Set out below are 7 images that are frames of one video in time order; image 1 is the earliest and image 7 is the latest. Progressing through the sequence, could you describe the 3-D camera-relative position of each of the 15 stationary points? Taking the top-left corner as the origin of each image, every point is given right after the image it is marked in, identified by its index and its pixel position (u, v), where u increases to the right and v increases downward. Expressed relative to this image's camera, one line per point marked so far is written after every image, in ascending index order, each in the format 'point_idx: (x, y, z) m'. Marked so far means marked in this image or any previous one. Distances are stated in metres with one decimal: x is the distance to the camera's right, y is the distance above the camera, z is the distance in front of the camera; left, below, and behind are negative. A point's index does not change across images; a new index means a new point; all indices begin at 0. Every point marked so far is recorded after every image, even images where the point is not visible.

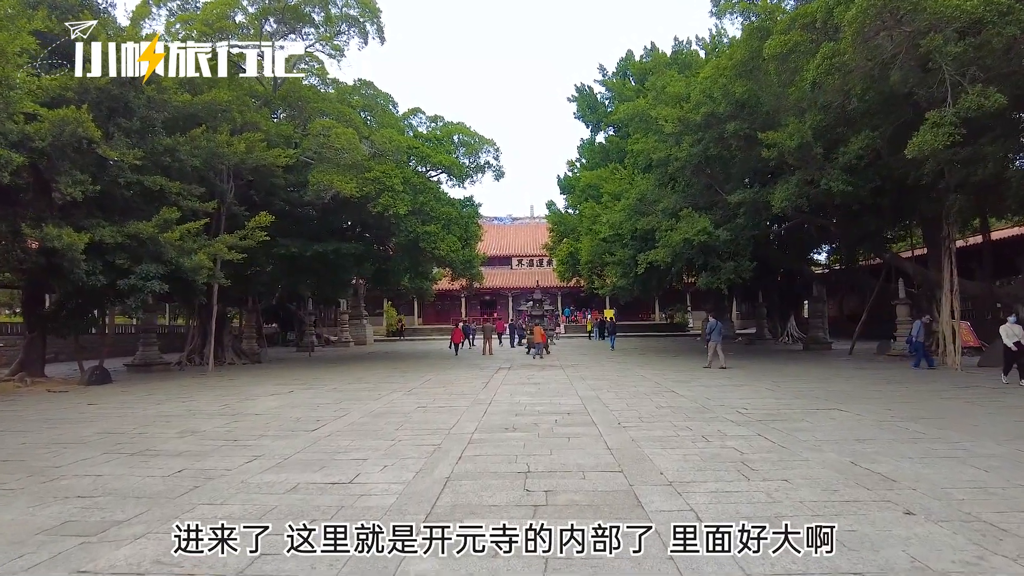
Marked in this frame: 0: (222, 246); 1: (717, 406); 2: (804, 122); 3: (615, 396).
0: (-6.3, +0.9, +13.7) m
1: (+2.7, -1.5, +8.2) m
2: (+5.9, +3.3, +12.8) m
3: (+1.5, -1.6, +9.4) m
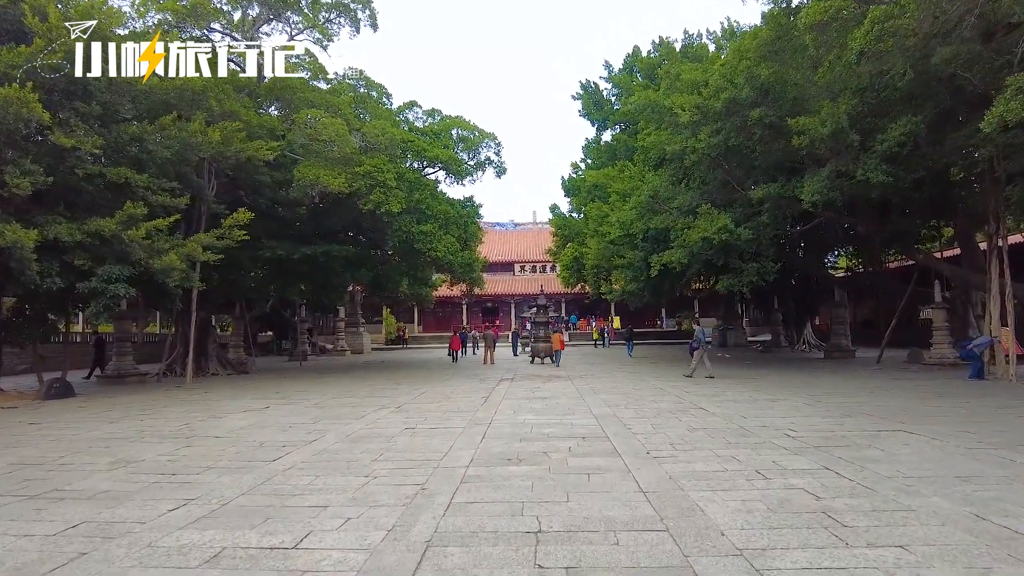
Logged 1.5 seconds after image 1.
0: (-6.2, +0.8, +12.5) m
1: (+2.7, -1.5, +6.9) m
2: (+5.9, +3.3, +11.5) m
3: (+1.6, -1.6, +8.1) m
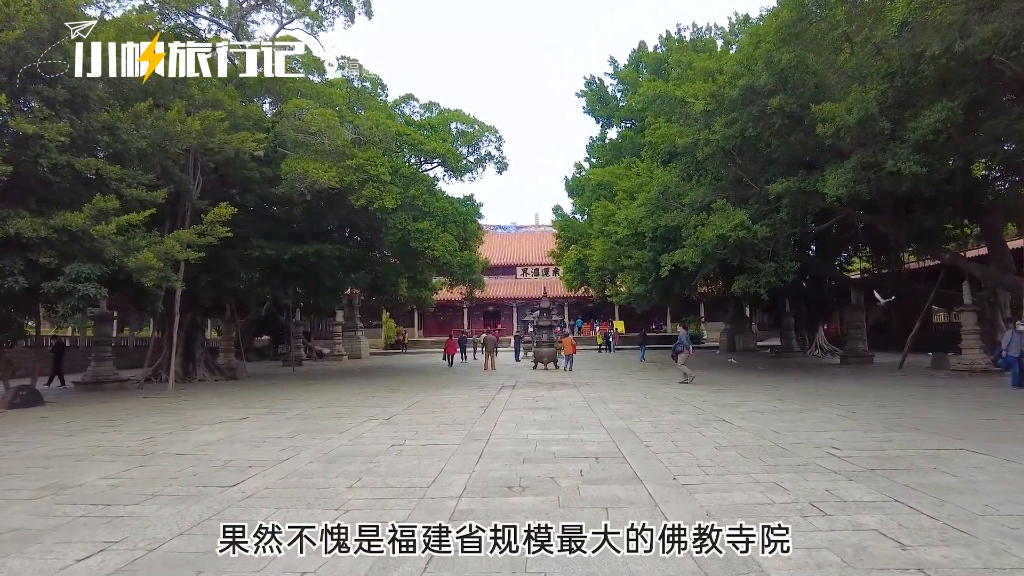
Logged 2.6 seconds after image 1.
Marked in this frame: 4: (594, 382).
0: (-6.2, +0.8, +11.7) m
1: (+2.7, -1.5, +6.0) m
2: (+5.9, +3.3, +10.7) m
3: (+1.6, -1.6, +7.2) m
4: (+1.8, -2.1, +14.0) m
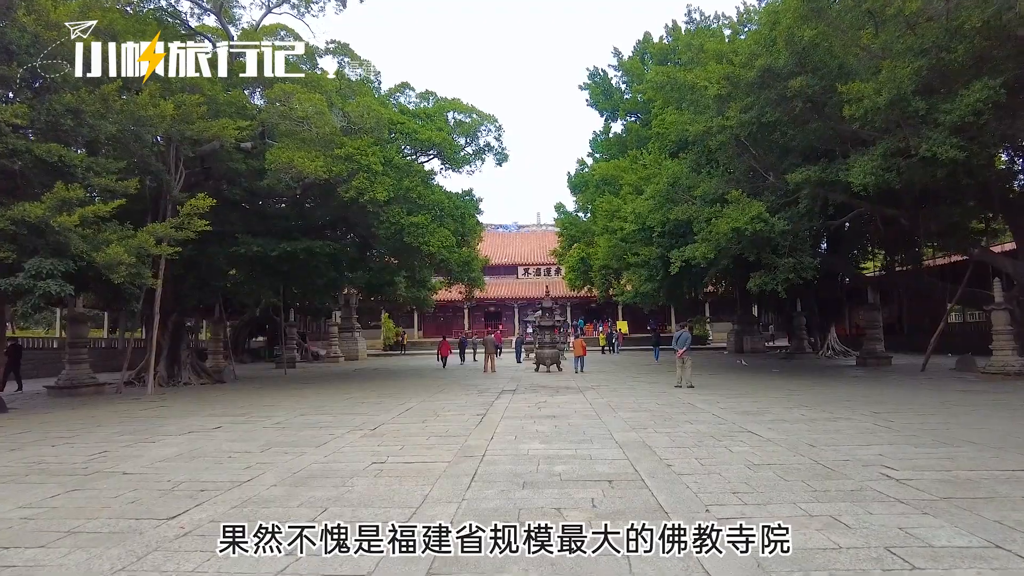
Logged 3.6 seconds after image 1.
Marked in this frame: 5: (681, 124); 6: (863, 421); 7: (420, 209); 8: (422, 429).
0: (-6.2, +0.9, +10.8) m
1: (+2.7, -1.4, +5.1) m
2: (+5.9, +3.4, +9.8) m
3: (+1.6, -1.5, +6.3) m
4: (+1.8, -2.0, +13.1) m
5: (+3.8, +3.7, +14.3) m
6: (+4.2, -1.6, +7.7) m
7: (-2.1, +1.8, +14.3) m
8: (-1.1, -1.7, +7.7) m
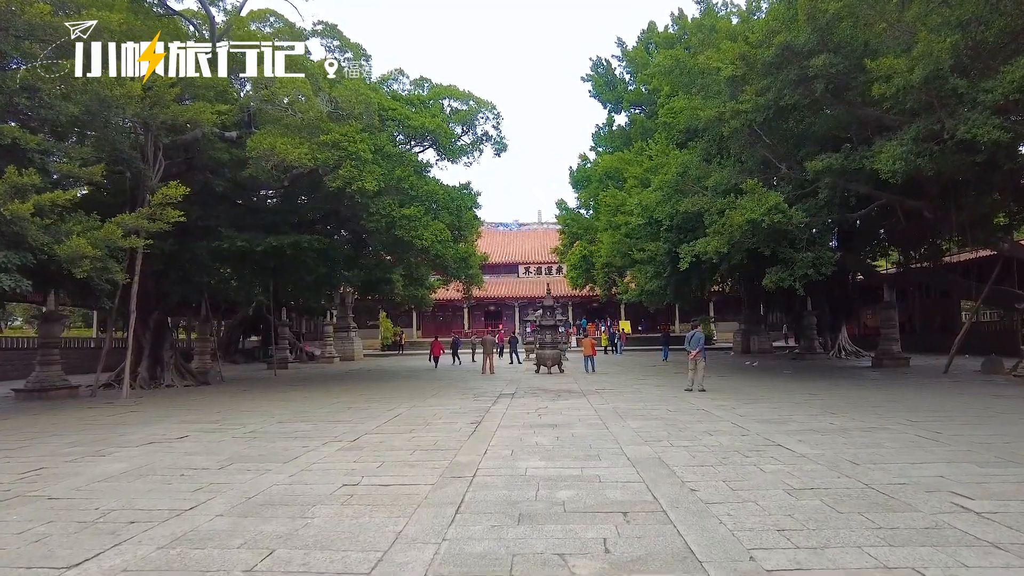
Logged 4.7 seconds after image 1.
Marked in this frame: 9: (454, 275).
0: (-6.2, +0.9, +10.0) m
1: (+2.7, -1.4, +4.3) m
2: (+5.9, +3.4, +8.9) m
3: (+1.5, -1.5, +5.5) m
4: (+1.8, -1.9, +12.2) m
5: (+3.8, +3.7, +13.4) m
6: (+4.2, -1.5, +6.9) m
7: (-2.1, +1.8, +13.4) m
8: (-1.1, -1.6, +6.9) m
9: (-1.7, +0.4, +18.1) m
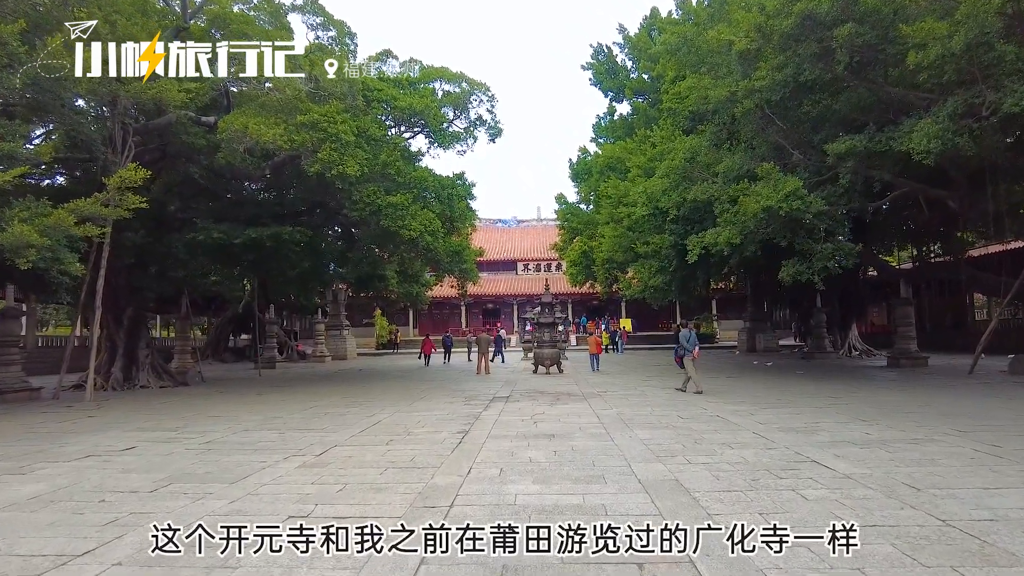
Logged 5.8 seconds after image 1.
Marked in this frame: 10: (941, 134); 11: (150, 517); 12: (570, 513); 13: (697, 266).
0: (-6.3, +1.0, +9.0) m
1: (+2.6, -1.3, +3.3) m
2: (+5.8, +3.5, +8.0) m
3: (+1.4, -1.4, +4.5) m
4: (+1.7, -1.8, +11.3) m
5: (+3.7, +3.8, +12.4) m
6: (+4.1, -1.5, +5.9) m
7: (-2.2, +1.9, +12.5) m
8: (-1.2, -1.6, +5.9) m
9: (-1.8, +0.5, +17.2) m
10: (+5.8, +2.1, +8.6) m
11: (-2.4, -1.5, +4.2) m
12: (+0.4, -1.4, +3.9) m
13: (+4.4, +0.5, +15.1) m
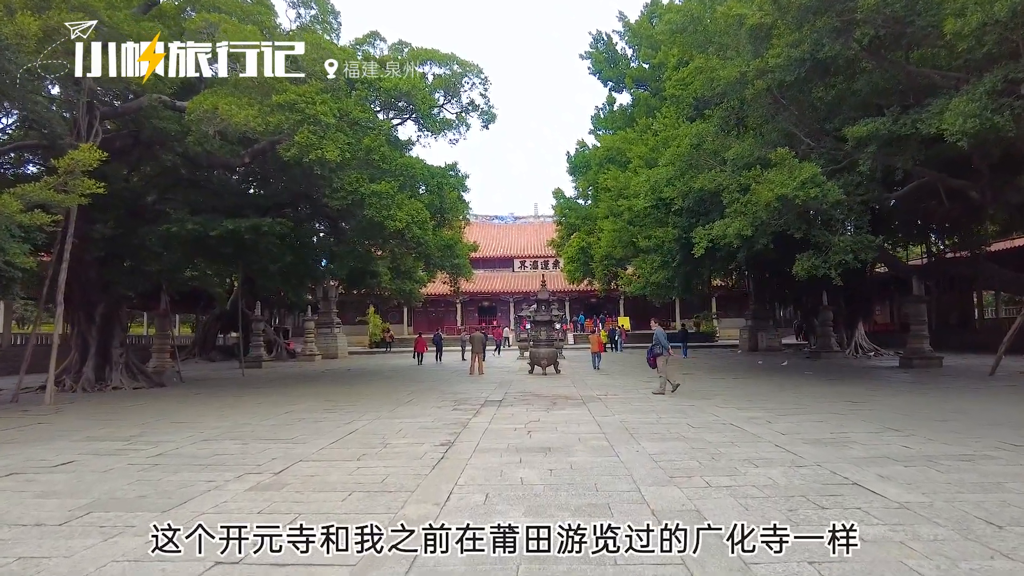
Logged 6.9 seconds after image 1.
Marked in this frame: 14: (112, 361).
0: (-6.4, +1.1, +8.2) m
1: (+2.5, -1.2, +2.5) m
2: (+5.7, +3.6, +7.2) m
3: (+1.4, -1.3, +3.7) m
4: (+1.6, -1.8, +10.5) m
5: (+3.6, +3.9, +11.6) m
6: (+4.0, -1.4, +5.1) m
7: (-2.3, +2.0, +11.6) m
8: (-1.3, -1.5, +5.1) m
9: (-1.9, +0.6, +16.4) m
10: (+5.7, +2.1, +7.8) m
11: (-2.5, -1.4, +3.3) m
12: (+0.3, -1.3, +3.1) m
13: (+4.2, +0.6, +14.3) m
14: (-9.1, -1.7, +14.4) m
